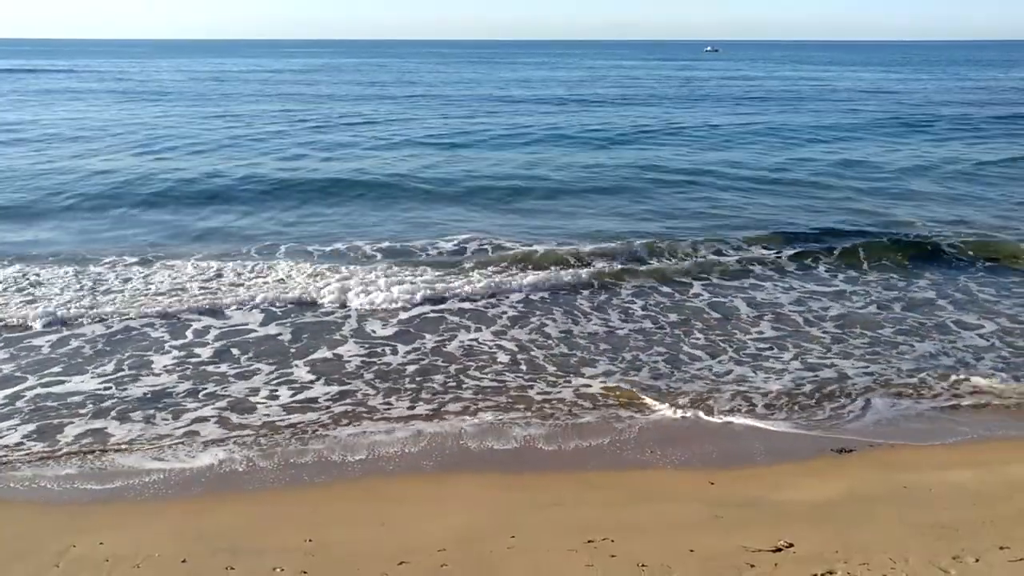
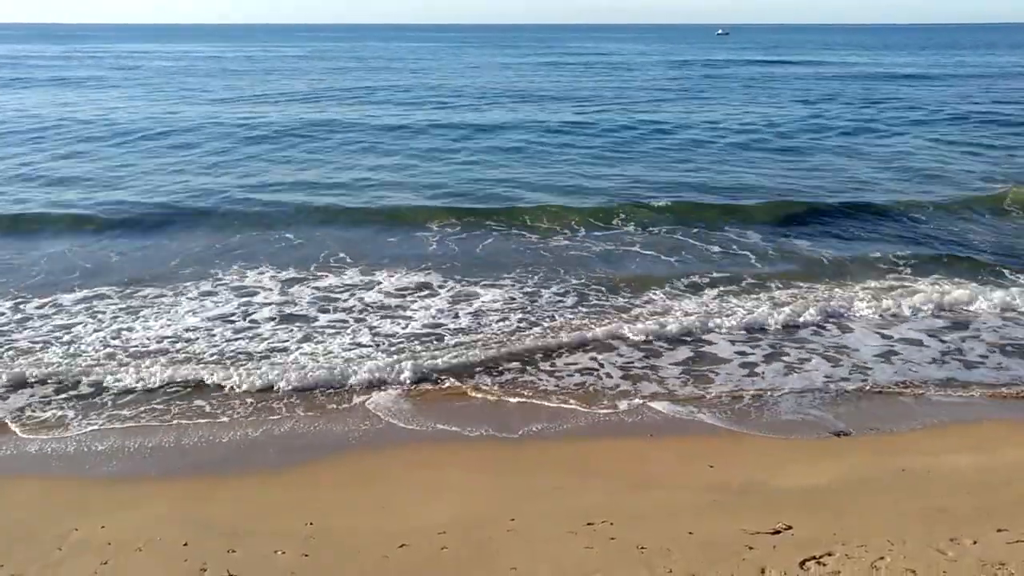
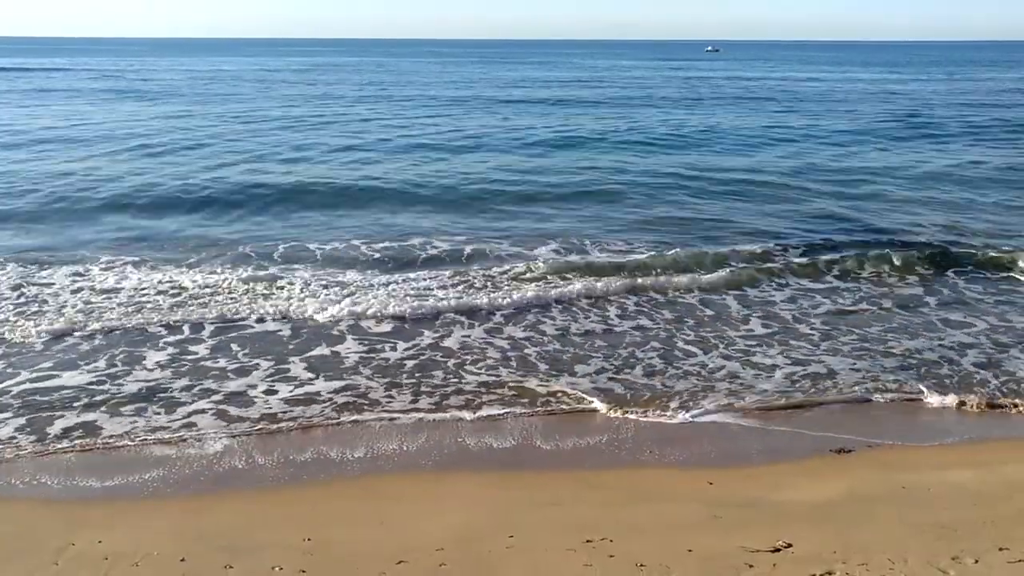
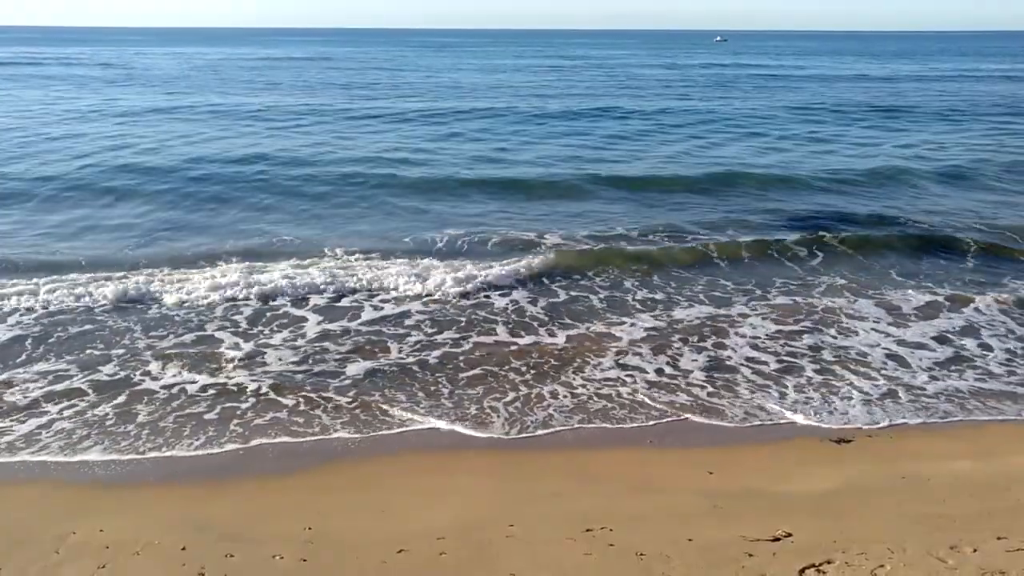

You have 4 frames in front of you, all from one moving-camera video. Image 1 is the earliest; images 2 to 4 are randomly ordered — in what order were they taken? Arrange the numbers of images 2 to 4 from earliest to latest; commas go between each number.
3, 4, 2
